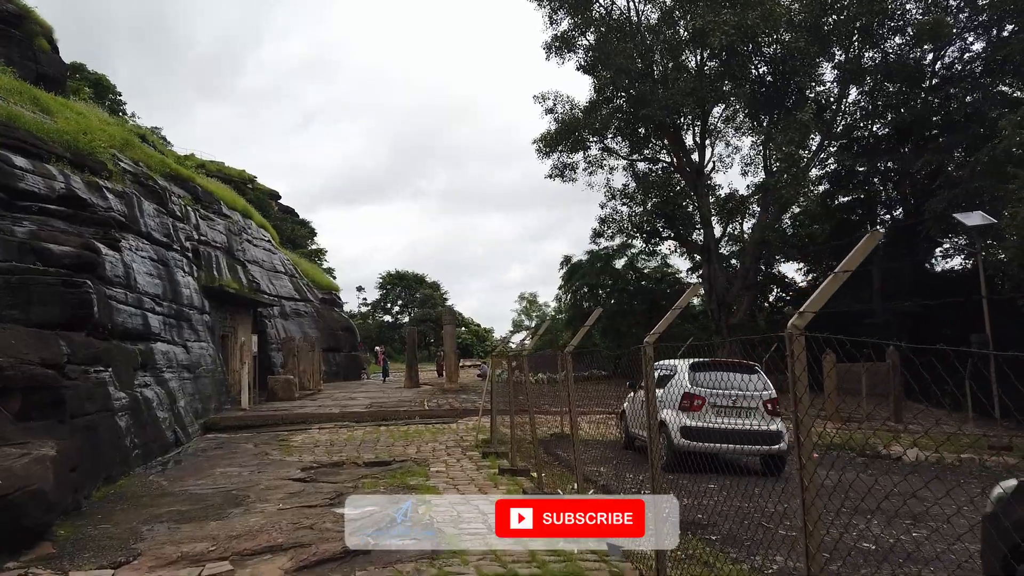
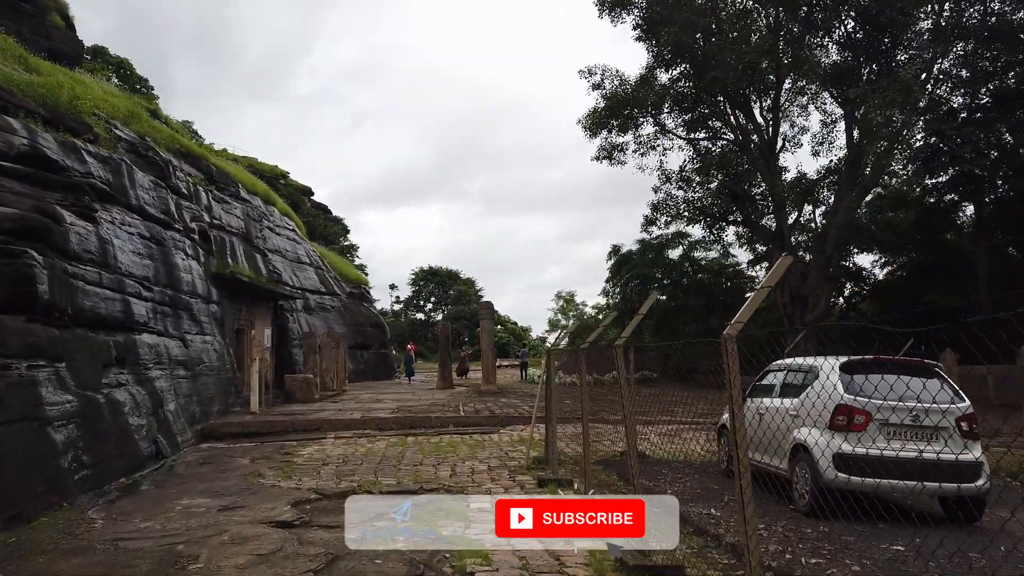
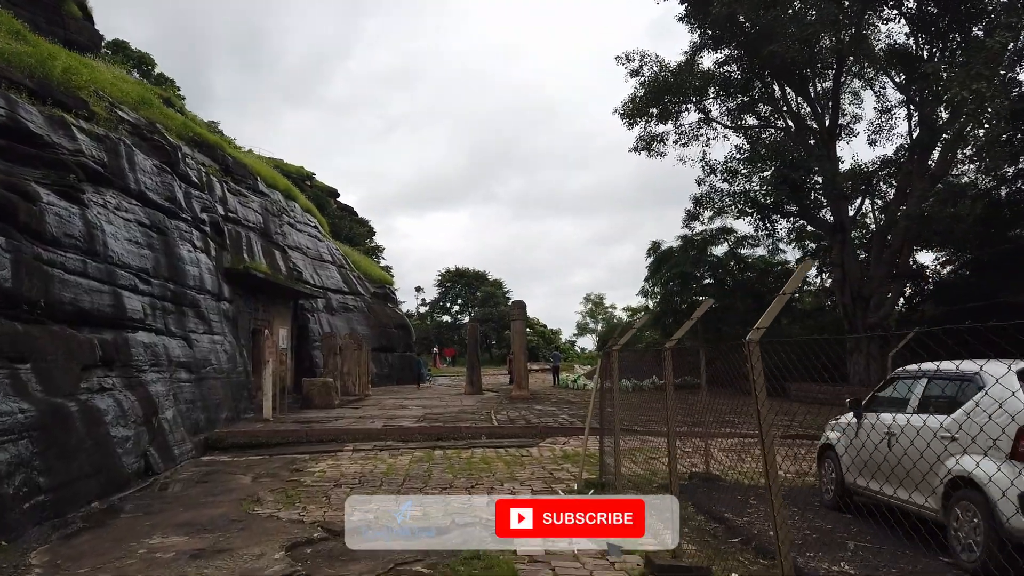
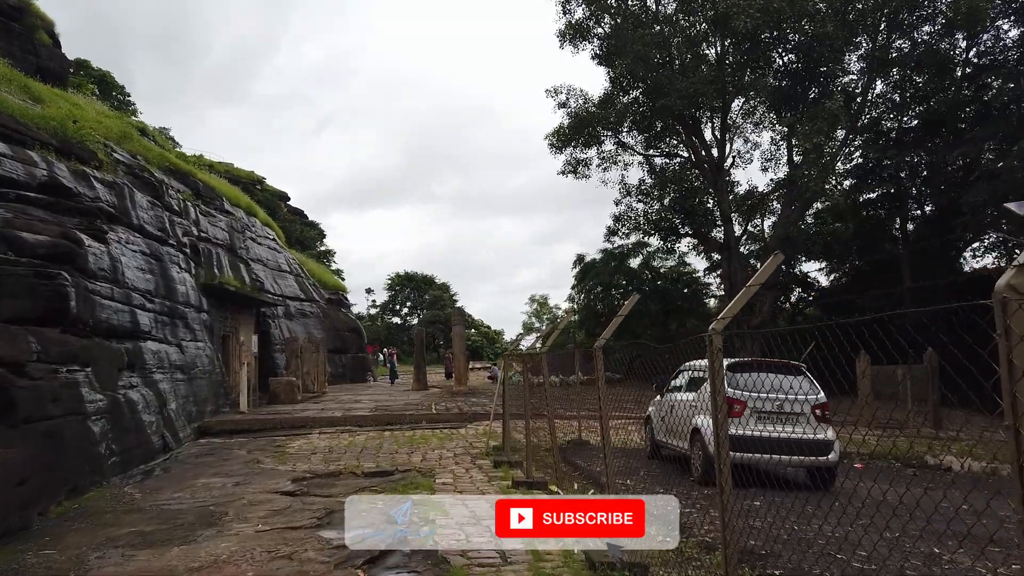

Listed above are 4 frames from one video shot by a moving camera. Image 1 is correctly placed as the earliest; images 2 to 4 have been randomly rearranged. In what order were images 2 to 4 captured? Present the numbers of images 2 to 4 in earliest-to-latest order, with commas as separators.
4, 2, 3
